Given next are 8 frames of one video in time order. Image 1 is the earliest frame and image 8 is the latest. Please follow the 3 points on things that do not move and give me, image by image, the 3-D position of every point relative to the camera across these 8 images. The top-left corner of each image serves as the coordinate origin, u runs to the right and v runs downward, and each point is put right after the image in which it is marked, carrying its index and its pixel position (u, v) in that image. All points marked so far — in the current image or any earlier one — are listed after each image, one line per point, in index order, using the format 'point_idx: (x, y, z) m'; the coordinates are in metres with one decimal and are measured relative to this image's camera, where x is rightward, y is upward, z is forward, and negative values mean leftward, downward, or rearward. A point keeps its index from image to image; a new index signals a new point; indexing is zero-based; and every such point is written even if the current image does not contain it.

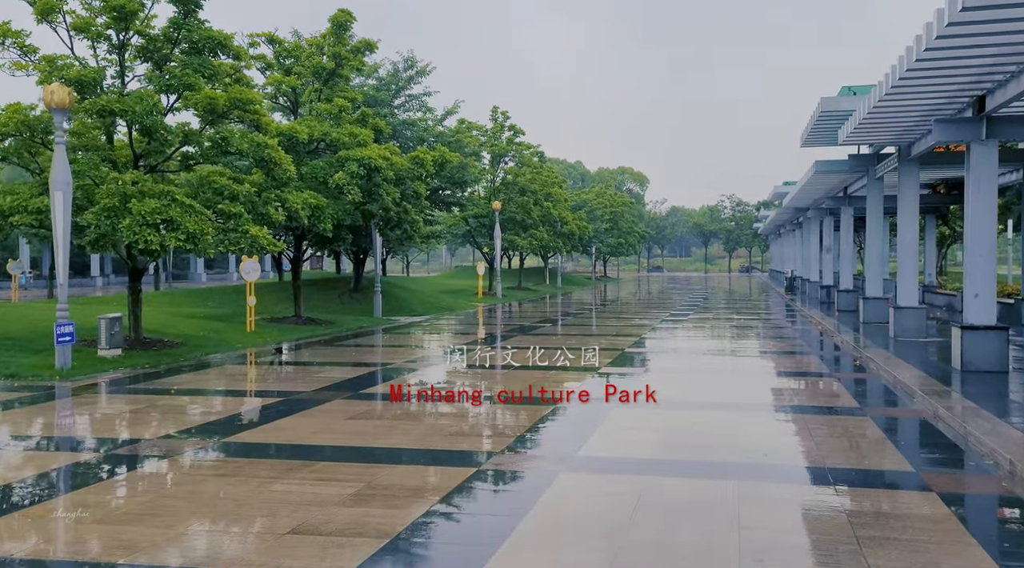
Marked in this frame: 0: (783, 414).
0: (+3.9, -1.9, +12.3) m
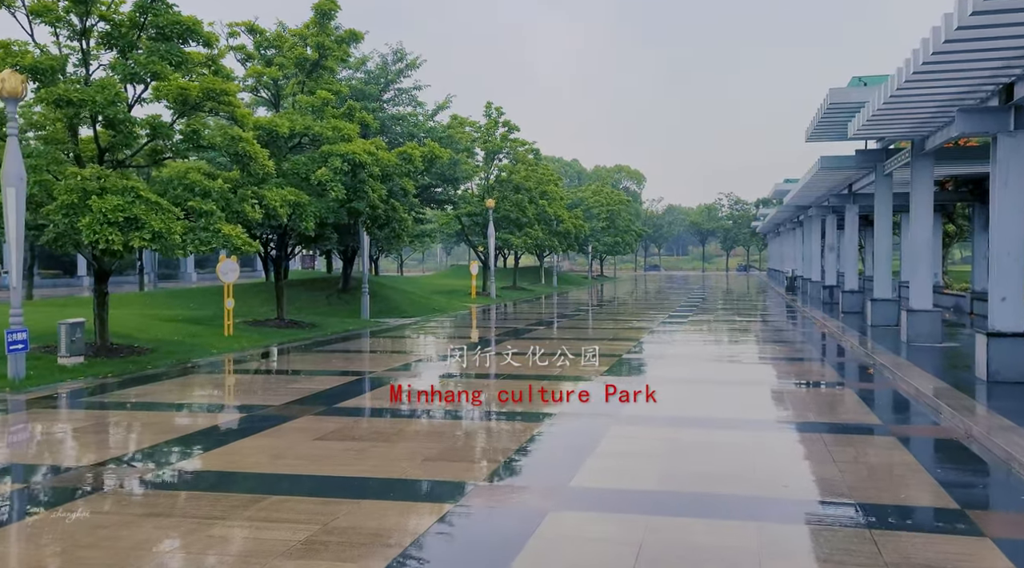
0: (+3.7, -1.9, +11.1) m
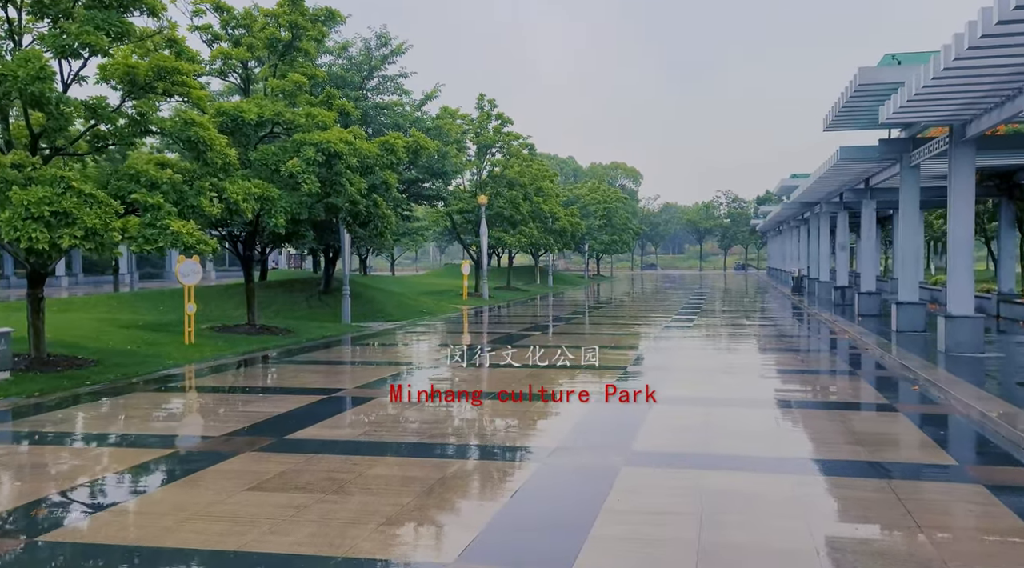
0: (+3.6, -2.0, +9.0) m
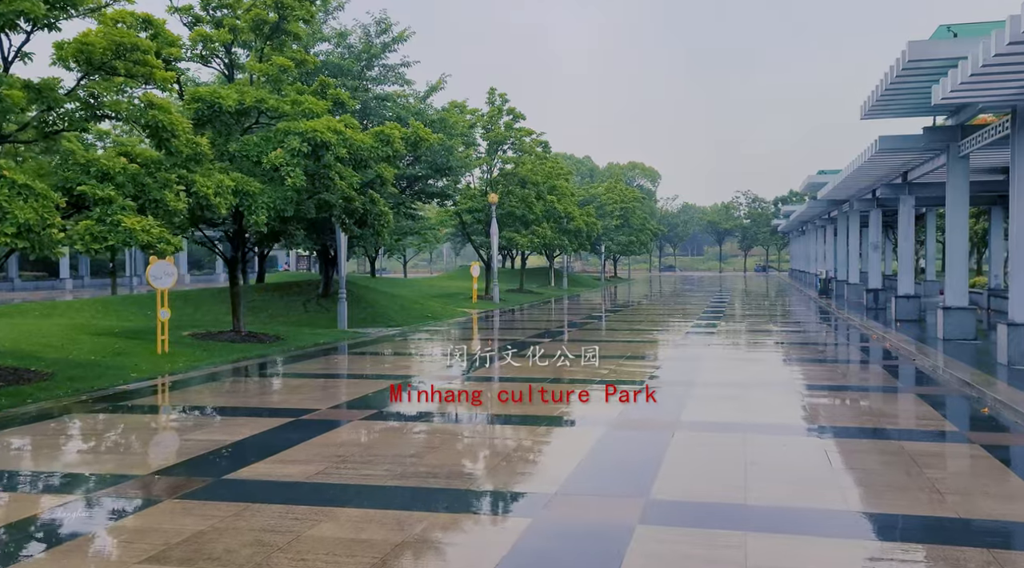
0: (+3.5, -2.1, +7.0) m
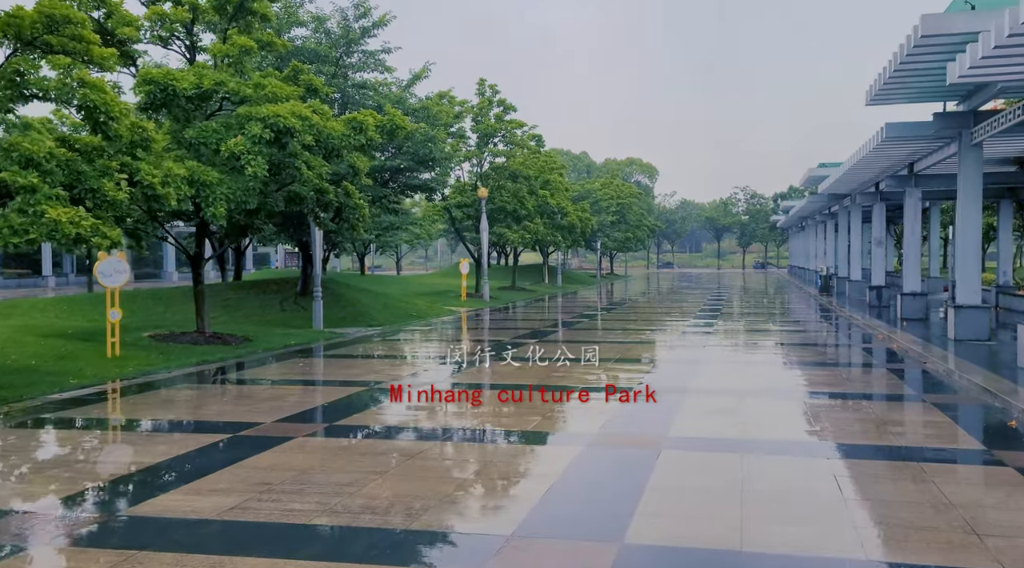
0: (+3.1, -2.0, +5.7) m
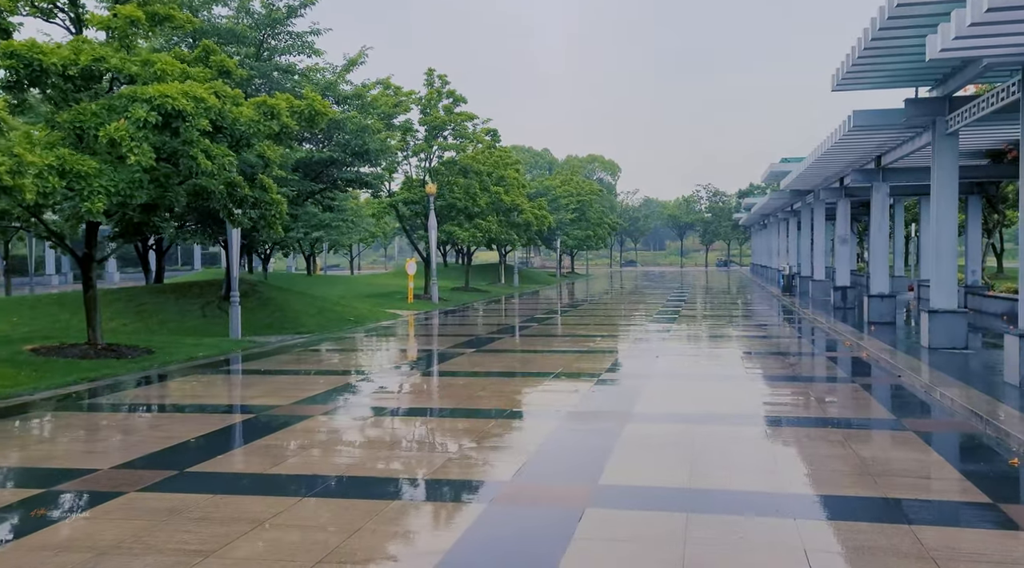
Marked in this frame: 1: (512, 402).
0: (+2.2, -2.1, +3.7) m
1: (0.0, -1.9, +13.5) m
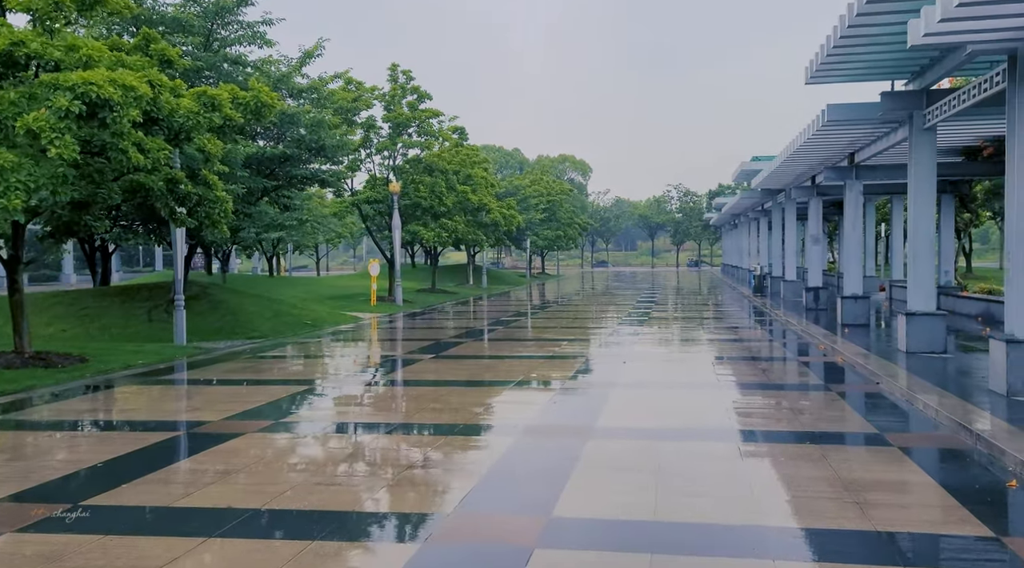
0: (+1.9, -2.2, +2.8) m
1: (-0.7, -1.9, +12.5) m
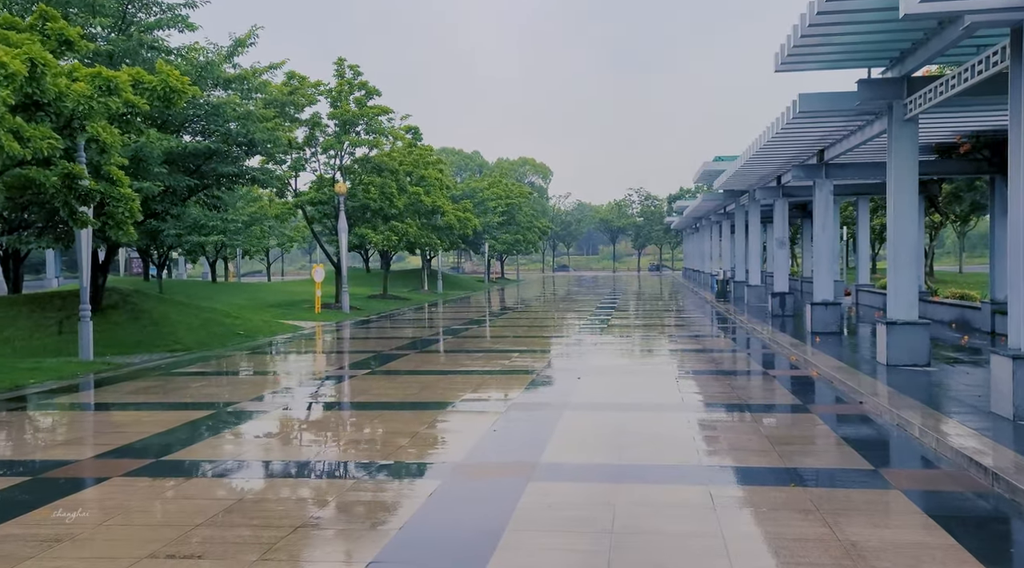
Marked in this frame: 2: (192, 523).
0: (+1.5, -2.2, +1.1) m
1: (-1.5, -2.0, +10.7) m
2: (-2.9, -2.1, +7.4) m
